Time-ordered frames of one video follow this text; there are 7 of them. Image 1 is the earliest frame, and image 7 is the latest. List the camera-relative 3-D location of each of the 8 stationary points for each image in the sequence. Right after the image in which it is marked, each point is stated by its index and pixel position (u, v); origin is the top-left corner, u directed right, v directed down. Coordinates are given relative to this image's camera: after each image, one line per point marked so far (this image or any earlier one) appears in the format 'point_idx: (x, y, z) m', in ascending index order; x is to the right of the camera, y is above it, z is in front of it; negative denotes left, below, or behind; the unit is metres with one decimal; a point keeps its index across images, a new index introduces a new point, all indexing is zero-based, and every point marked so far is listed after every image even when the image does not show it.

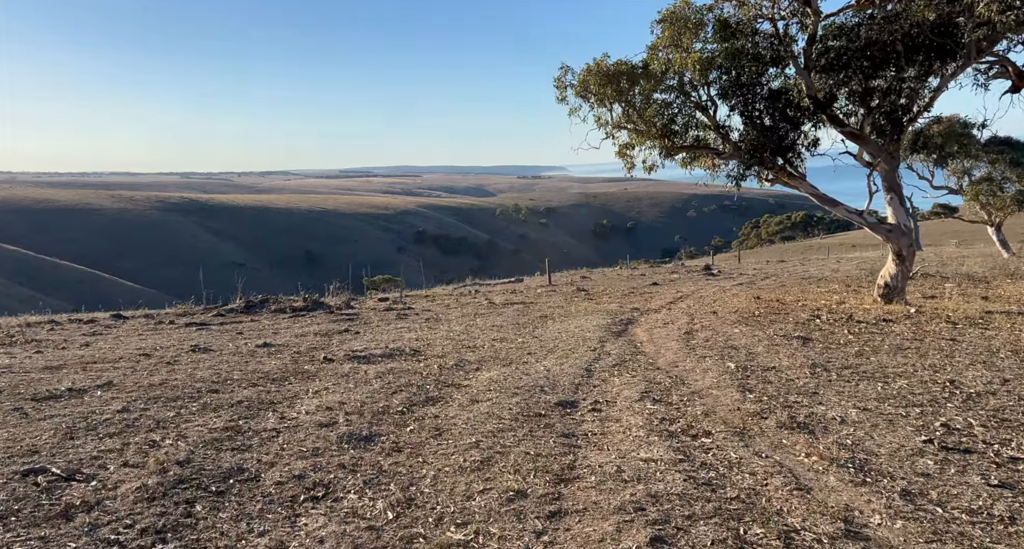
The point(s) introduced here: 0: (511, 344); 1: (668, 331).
0: (0.0, -0.9, +10.1) m
1: (+2.4, -0.9, +11.3) m
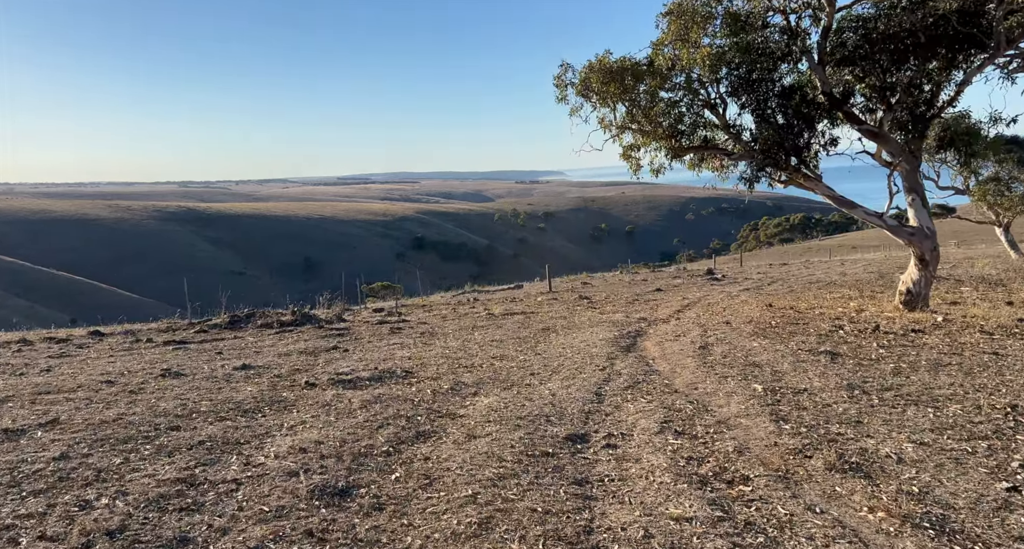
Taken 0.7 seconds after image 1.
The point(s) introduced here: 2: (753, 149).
0: (0.0, -1.1, +9.3) m
1: (+2.4, -1.0, +10.5) m
2: (+4.5, +2.3, +14.0) m
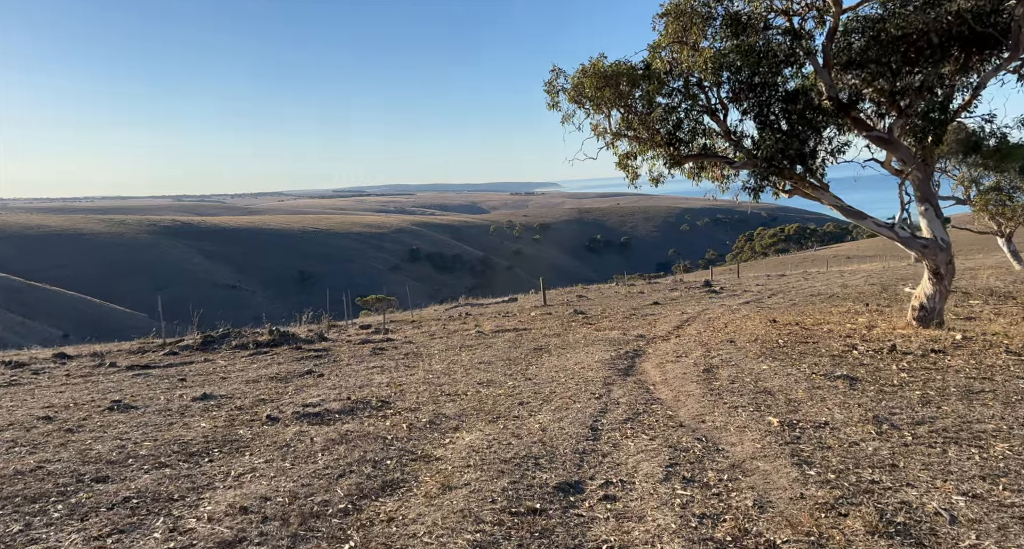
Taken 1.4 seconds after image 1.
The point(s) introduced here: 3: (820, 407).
0: (-0.1, -1.3, +8.5) m
1: (+2.2, -1.2, +9.7) m
2: (+4.3, +2.1, +13.3) m
3: (+2.9, -1.2, +7.1) m
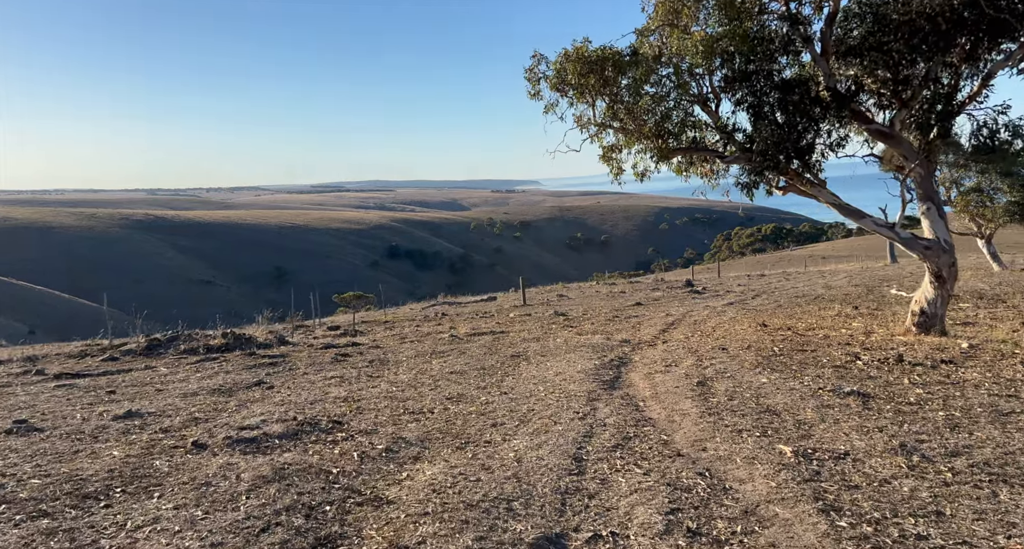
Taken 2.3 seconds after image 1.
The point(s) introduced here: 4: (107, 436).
0: (-0.4, -1.3, +7.5) m
1: (+1.9, -1.2, +8.8) m
2: (+3.9, +2.0, +12.4) m
3: (+2.7, -1.3, +6.2) m
4: (-3.3, -1.3, +6.1) m
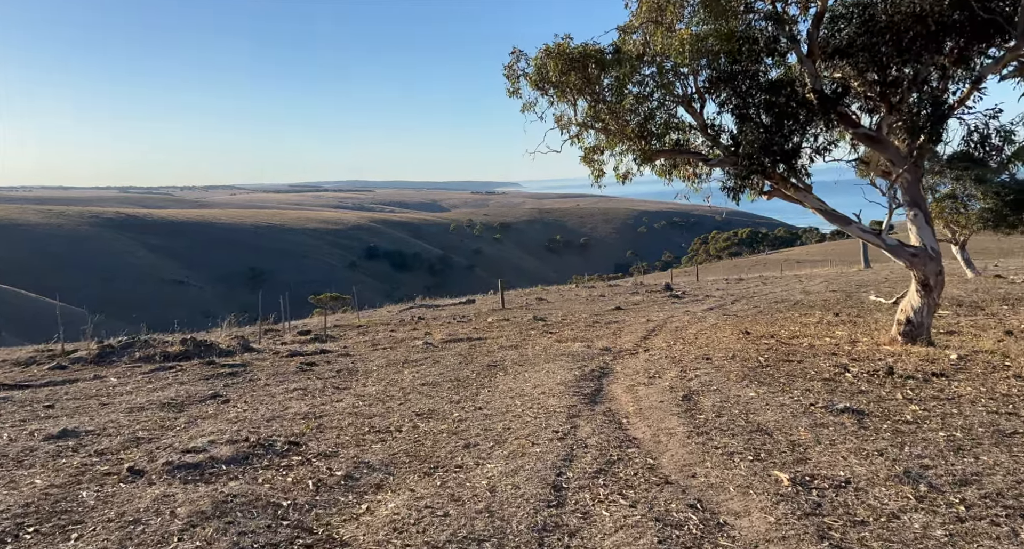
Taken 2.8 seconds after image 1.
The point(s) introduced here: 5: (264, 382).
0: (-0.7, -1.4, +7.0) m
1: (+1.6, -1.3, +8.4) m
2: (+3.6, +1.9, +12.0) m
3: (+2.5, -1.4, +5.8) m
4: (-3.5, -1.4, +5.5) m
5: (-3.1, -1.3, +9.4) m
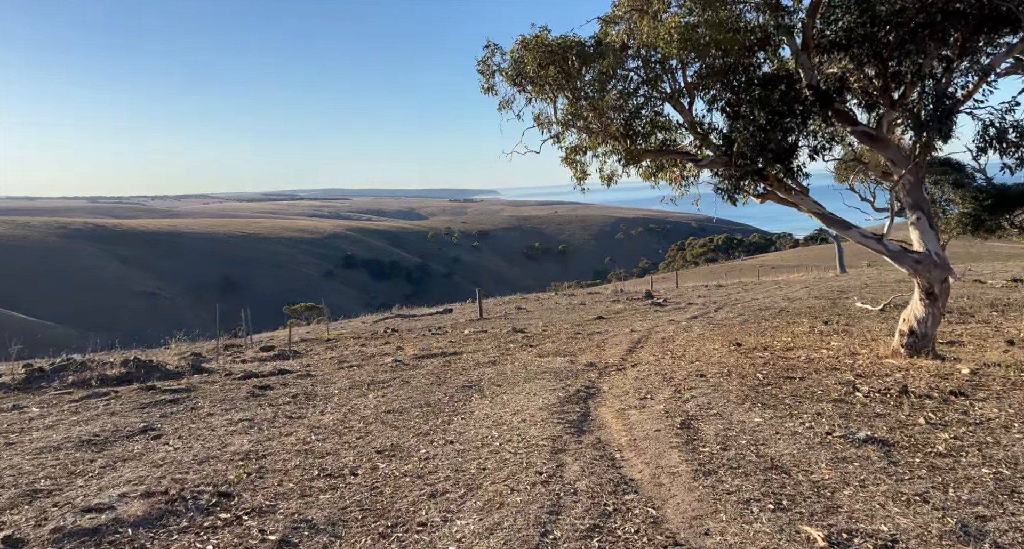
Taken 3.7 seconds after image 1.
0: (-0.9, -1.5, +6.0) m
1: (+1.4, -1.5, +7.4) m
2: (+3.2, +1.8, +11.2) m
3: (+2.3, -1.5, +4.9) m
4: (-3.6, -1.5, +4.4) m
5: (-3.4, -1.5, +8.3) m
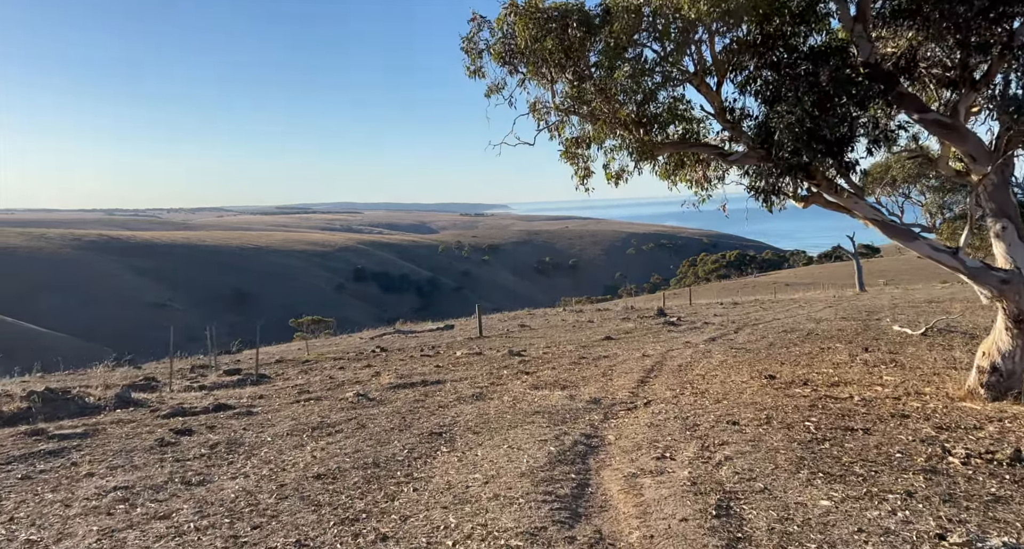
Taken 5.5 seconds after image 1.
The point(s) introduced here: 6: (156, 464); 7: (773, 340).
0: (-1.1, -1.6, +3.9) m
1: (+1.2, -1.6, +5.3) m
2: (+3.0, +1.6, +9.1) m
3: (+2.0, -1.6, +2.7) m
4: (-3.9, -1.5, +2.4) m
5: (-3.6, -1.6, +6.3) m
6: (-3.1, -1.6, +6.6) m
7: (+6.7, -1.7, +19.2) m
